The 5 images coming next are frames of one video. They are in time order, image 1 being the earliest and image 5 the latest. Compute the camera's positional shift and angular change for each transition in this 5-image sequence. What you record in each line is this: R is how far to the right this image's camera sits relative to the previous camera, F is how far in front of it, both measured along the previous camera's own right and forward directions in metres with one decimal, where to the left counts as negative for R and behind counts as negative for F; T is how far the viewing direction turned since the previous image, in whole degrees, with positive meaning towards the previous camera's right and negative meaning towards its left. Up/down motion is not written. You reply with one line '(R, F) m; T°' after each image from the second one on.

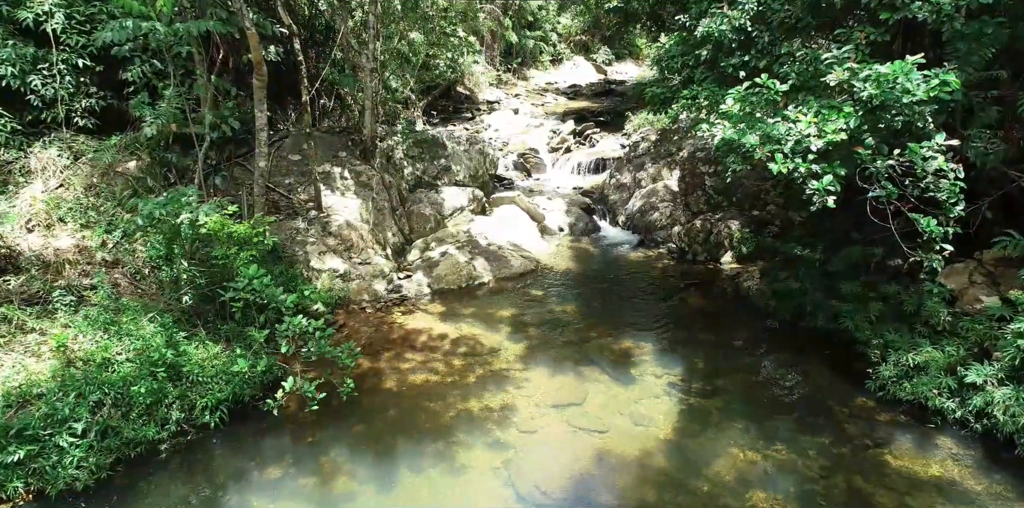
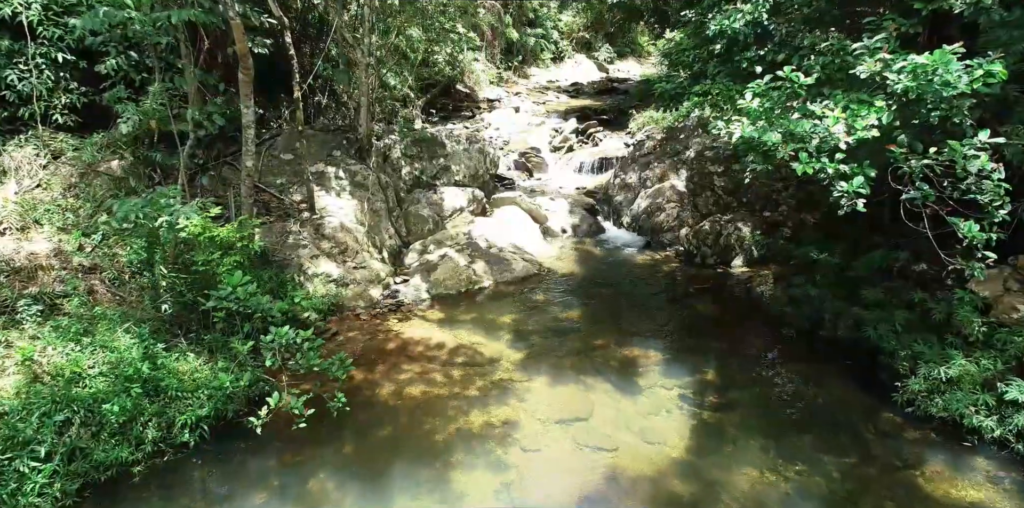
(0.0, +0.3) m; 0°
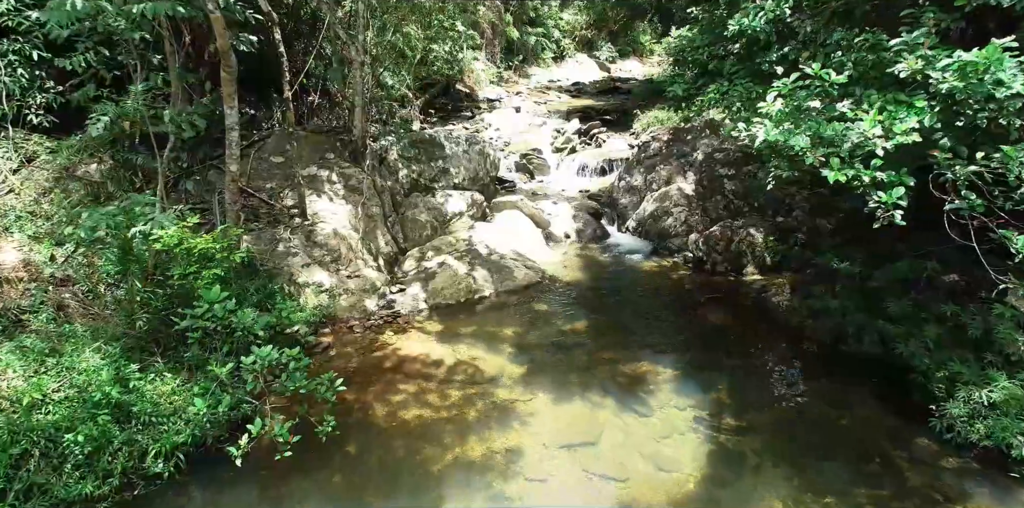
(0.0, +0.4) m; 0°
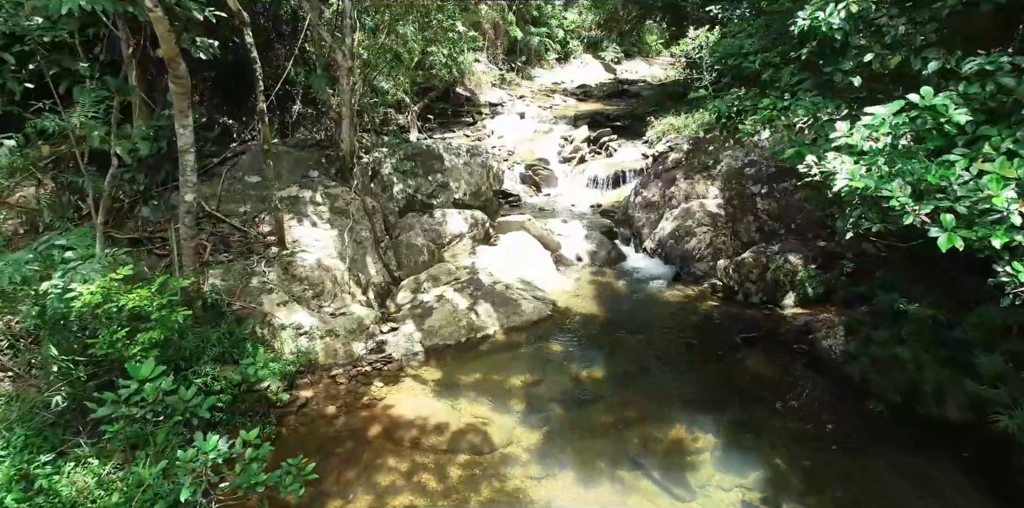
(-0.1, +0.9) m; 0°
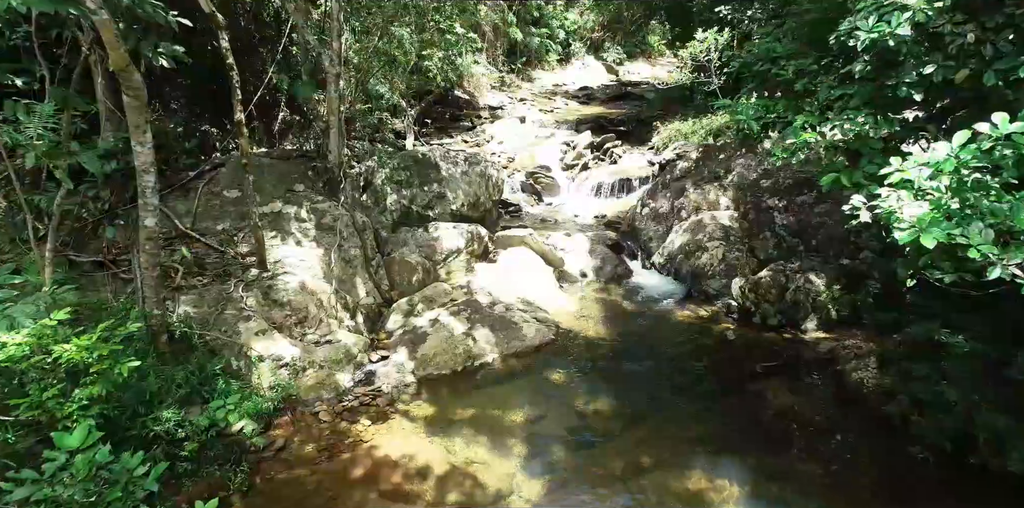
(0.0, +0.5) m; 0°
